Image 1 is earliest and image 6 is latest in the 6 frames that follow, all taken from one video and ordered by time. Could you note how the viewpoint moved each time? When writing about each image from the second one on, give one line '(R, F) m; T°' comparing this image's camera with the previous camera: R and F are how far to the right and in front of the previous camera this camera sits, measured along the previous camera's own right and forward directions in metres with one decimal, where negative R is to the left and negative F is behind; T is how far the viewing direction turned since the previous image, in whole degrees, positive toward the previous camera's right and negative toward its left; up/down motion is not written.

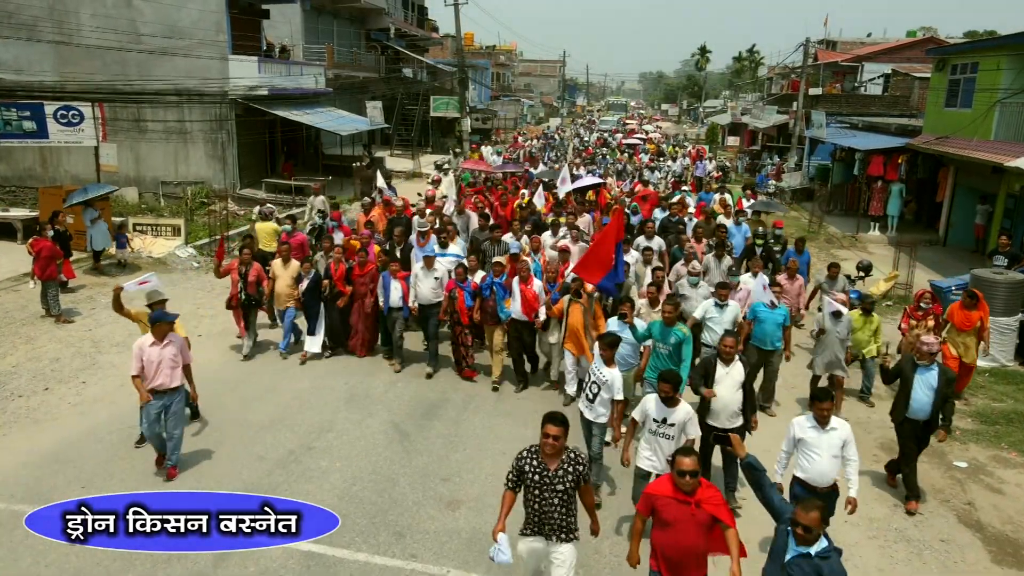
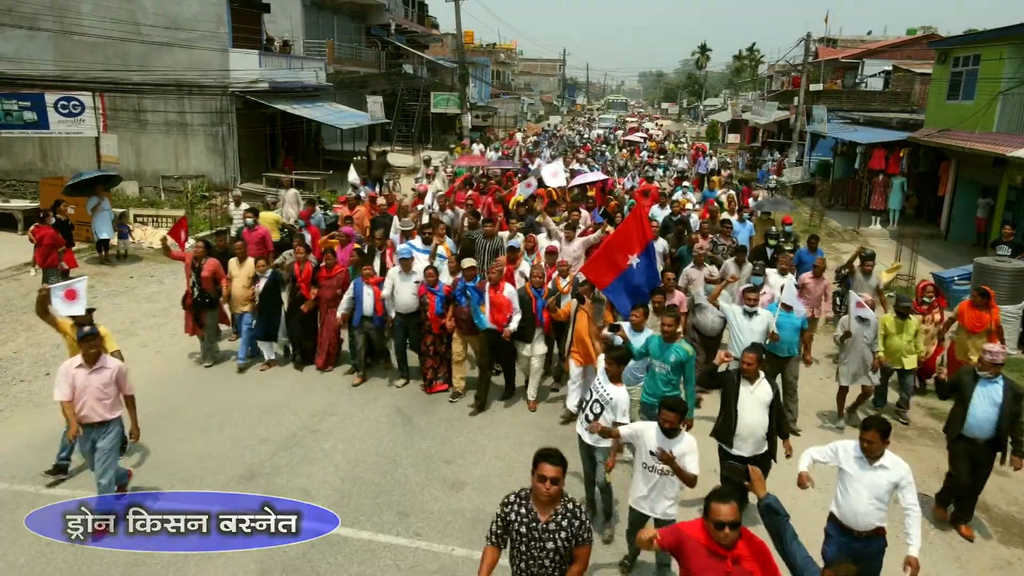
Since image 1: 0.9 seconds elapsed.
(0.0, 0.0) m; 0°
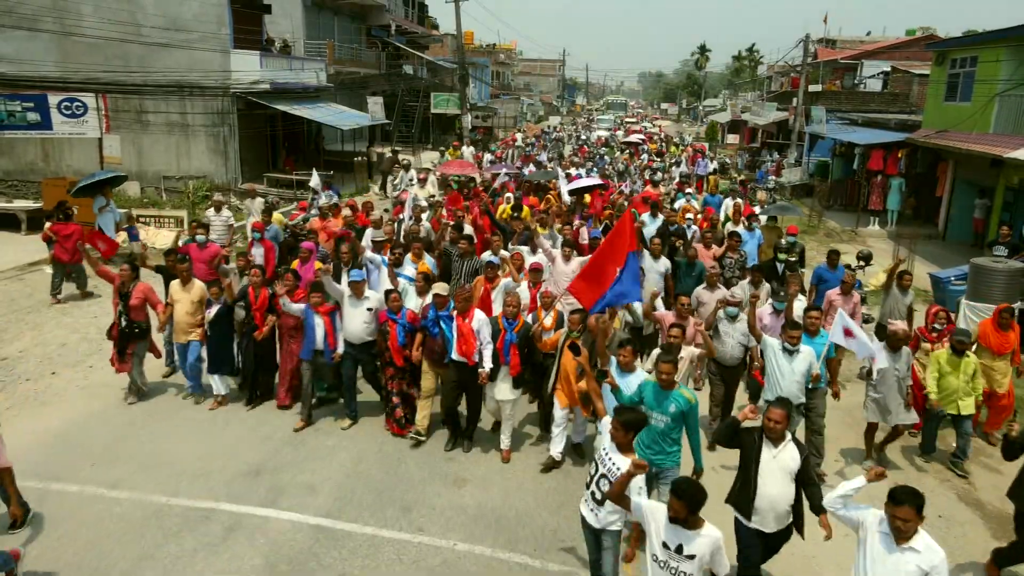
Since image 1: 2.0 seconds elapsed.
(0.0, -0.1) m; 0°
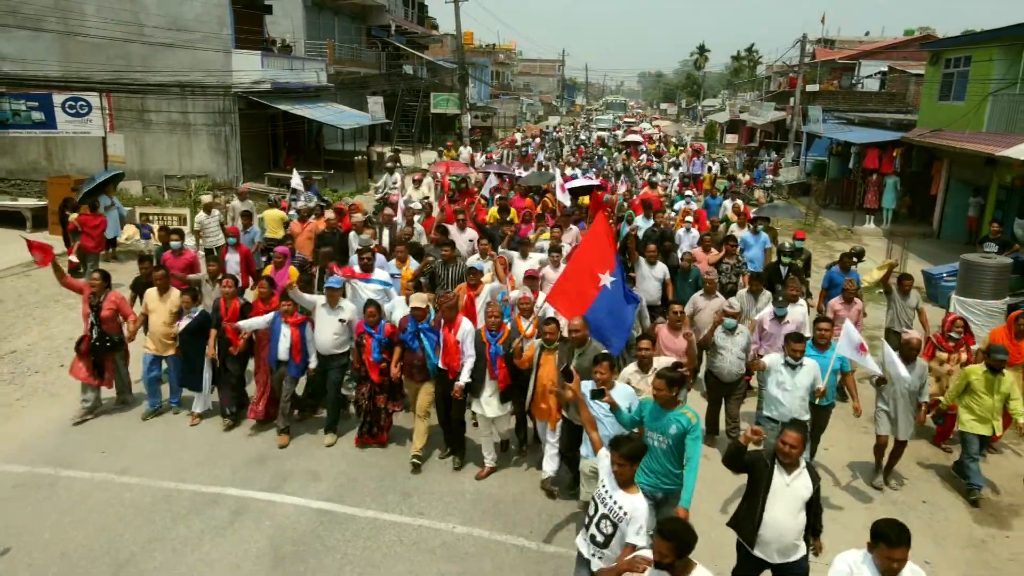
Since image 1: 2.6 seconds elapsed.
(0.0, -0.2) m; 0°
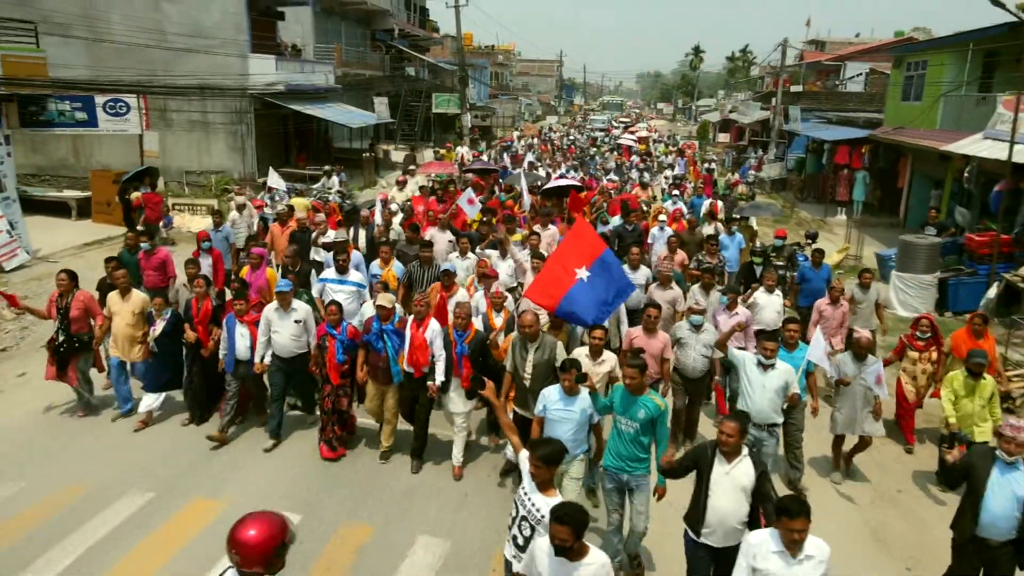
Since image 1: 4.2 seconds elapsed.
(+0.1, -1.6) m; 0°
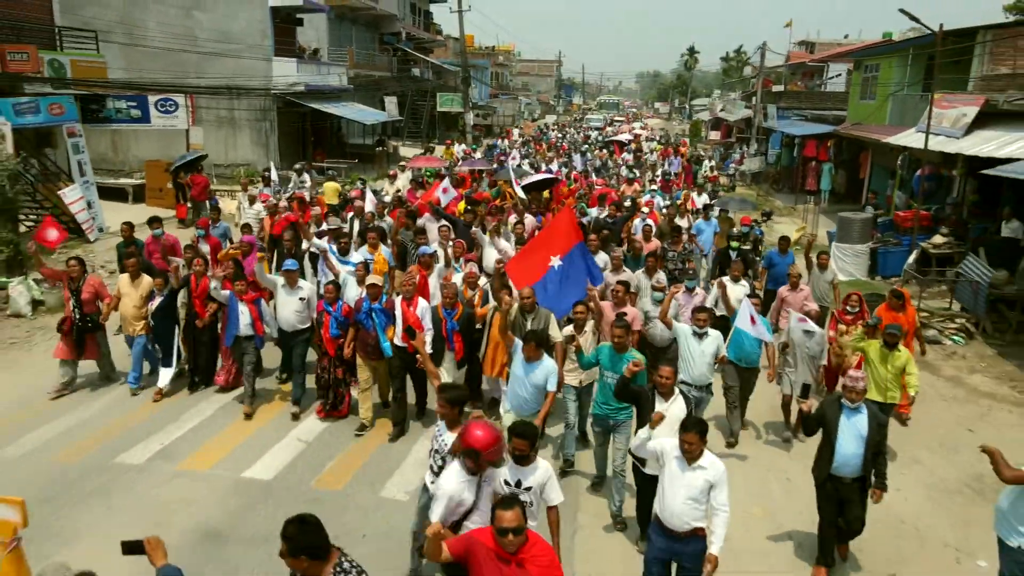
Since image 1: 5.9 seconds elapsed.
(0.0, -2.4) m; 0°
